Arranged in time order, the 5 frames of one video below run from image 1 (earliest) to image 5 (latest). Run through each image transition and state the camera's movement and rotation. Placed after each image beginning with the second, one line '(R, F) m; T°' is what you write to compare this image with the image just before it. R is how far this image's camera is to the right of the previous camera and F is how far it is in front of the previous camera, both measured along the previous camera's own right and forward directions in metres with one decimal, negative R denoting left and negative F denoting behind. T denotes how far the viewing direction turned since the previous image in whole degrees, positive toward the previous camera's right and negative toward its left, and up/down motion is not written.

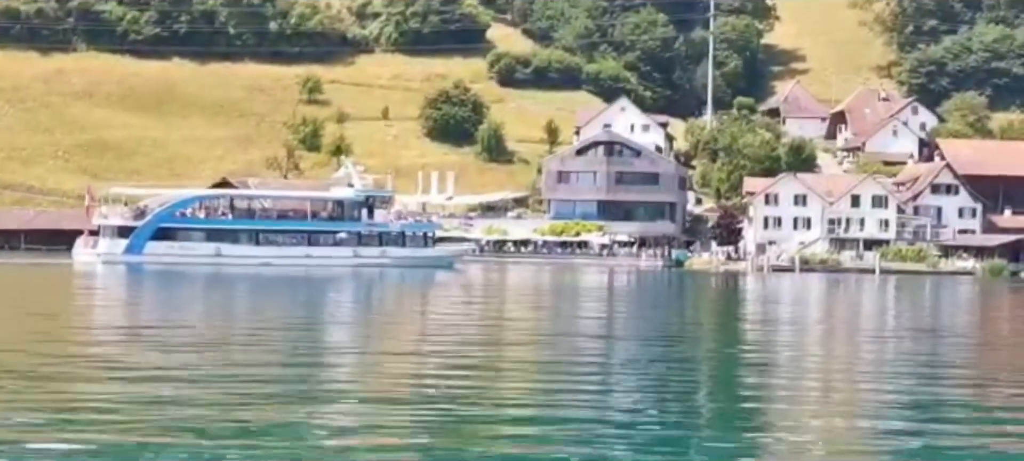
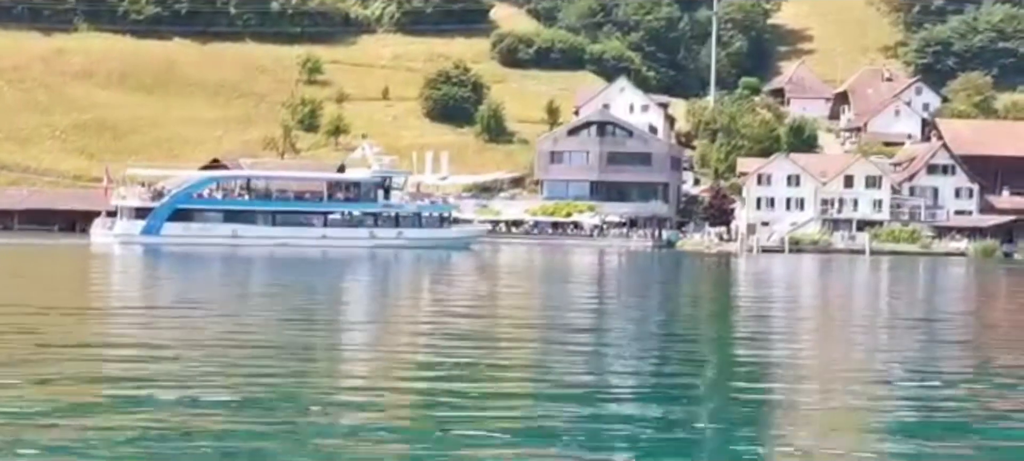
(+0.9, +0.4) m; -1°
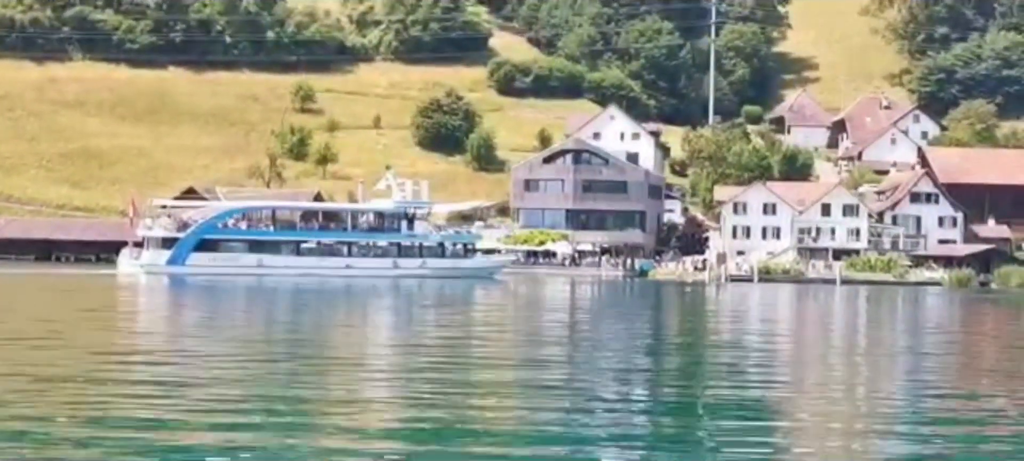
(+1.8, +0.8) m; -1°
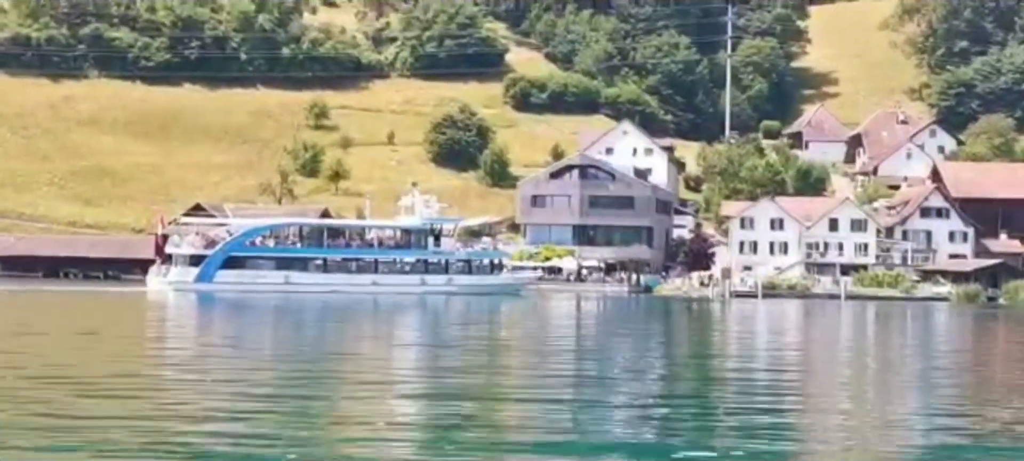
(+0.7, +0.3) m; -1°
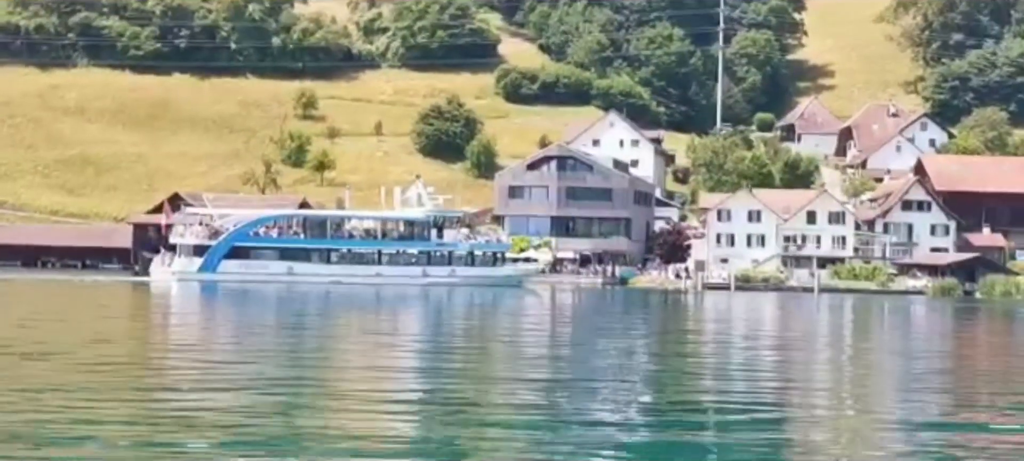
(+1.0, +0.4) m; 0°
